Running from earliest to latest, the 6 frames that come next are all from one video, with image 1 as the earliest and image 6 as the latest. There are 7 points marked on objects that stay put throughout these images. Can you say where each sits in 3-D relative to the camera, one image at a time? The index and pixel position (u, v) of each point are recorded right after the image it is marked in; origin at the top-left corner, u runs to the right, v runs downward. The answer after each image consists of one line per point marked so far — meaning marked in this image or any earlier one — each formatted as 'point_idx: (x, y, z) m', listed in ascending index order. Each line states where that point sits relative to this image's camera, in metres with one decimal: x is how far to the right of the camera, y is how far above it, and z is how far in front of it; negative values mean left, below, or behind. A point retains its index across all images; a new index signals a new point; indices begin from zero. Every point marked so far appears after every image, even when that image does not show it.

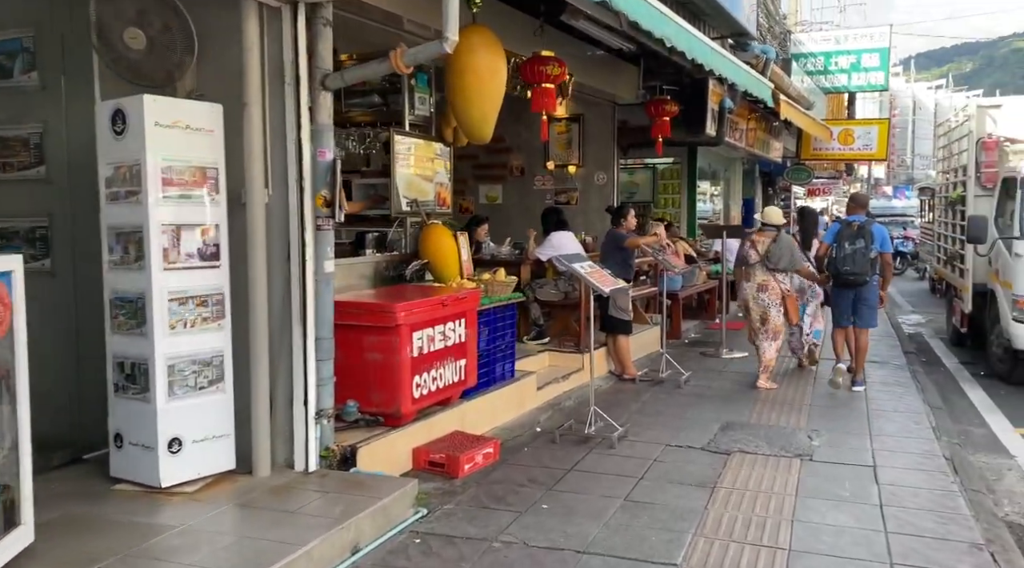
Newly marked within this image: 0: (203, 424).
0: (-1.6, -0.7, +5.0) m
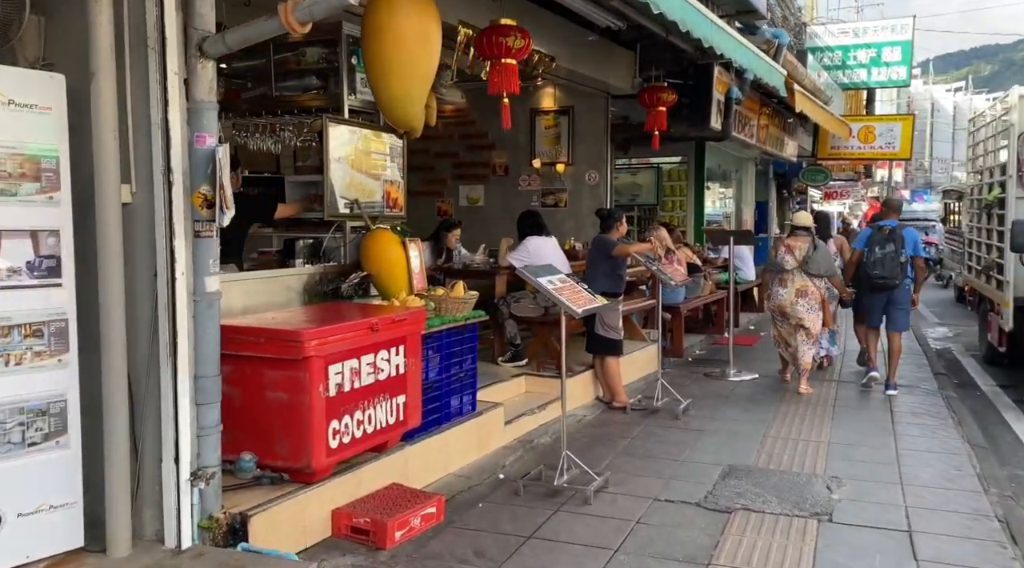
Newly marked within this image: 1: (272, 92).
0: (-1.9, -0.8, +3.8) m
1: (-1.6, +1.3, +6.4) m
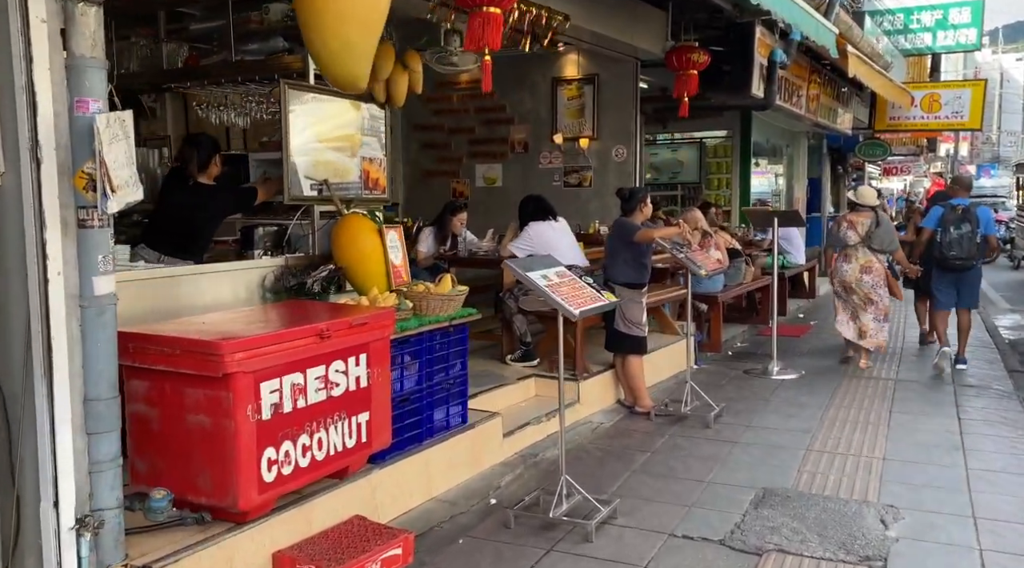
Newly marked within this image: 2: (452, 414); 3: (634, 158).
0: (-2.0, -0.8, +3.1) m
1: (-1.6, +1.3, +5.6) m
2: (-0.3, -0.7, +5.2) m
3: (+1.2, +1.2, +9.3) m
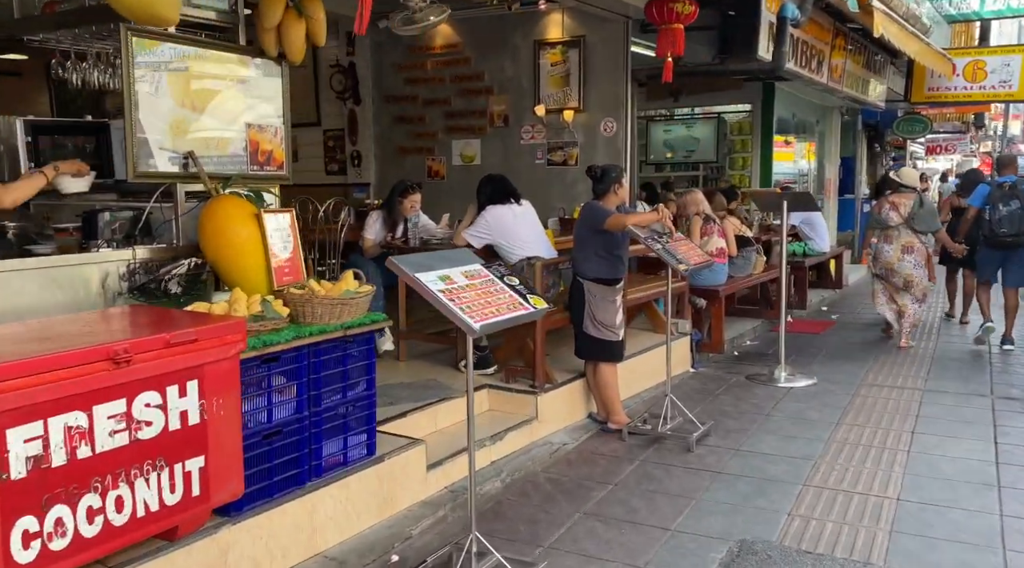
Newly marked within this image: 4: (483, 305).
0: (-2.5, -0.9, +2.1) m
1: (-2.0, +1.3, +4.6) m
2: (-0.7, -0.7, +4.2) m
3: (+1.0, +1.3, +8.1) m
4: (-0.1, -0.1, +3.7) m
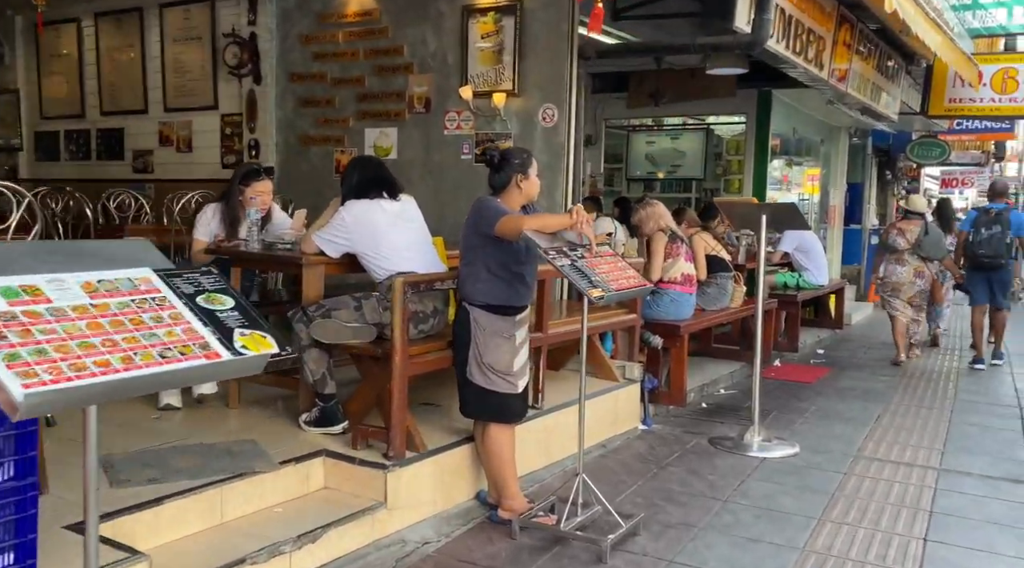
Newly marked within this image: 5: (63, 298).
0: (-3.2, -0.8, +0.4) m
1: (-2.6, +1.3, +2.9) m
2: (-1.4, -0.8, +2.5) m
3: (+0.4, +1.1, +6.4) m
4: (-0.7, -0.1, +1.9) m
5: (-0.9, 0.0, +2.0) m
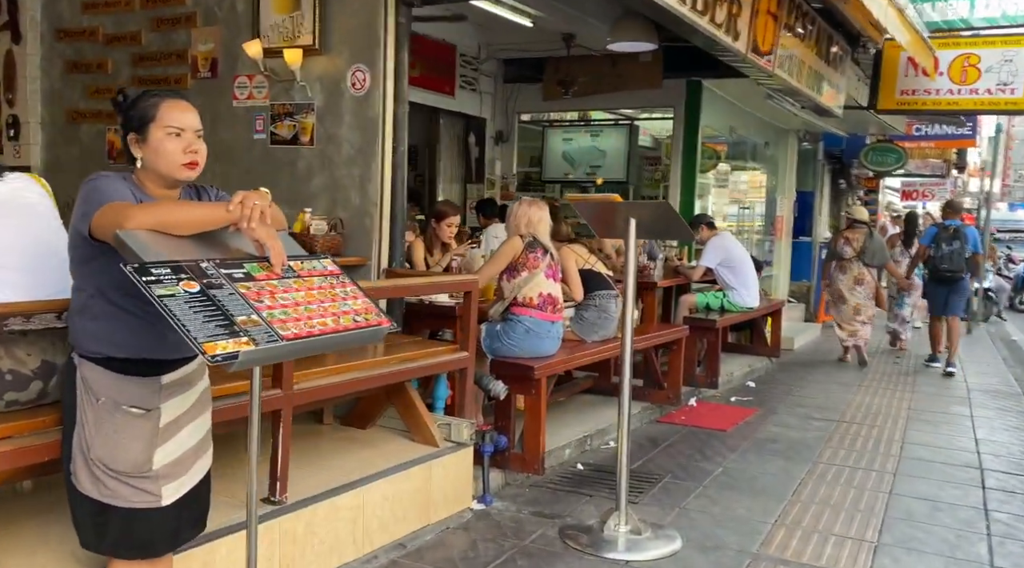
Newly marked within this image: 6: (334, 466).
0: (-4.1, -0.8, -1.5) m
1: (-3.5, +1.3, +1.1) m
2: (-2.3, -0.8, +0.7) m
3: (-0.6, +1.0, +4.7) m
4: (-1.6, -0.2, +0.2) m
5: (-1.7, -0.1, +0.2) m
6: (-0.7, -0.8, +4.1) m
